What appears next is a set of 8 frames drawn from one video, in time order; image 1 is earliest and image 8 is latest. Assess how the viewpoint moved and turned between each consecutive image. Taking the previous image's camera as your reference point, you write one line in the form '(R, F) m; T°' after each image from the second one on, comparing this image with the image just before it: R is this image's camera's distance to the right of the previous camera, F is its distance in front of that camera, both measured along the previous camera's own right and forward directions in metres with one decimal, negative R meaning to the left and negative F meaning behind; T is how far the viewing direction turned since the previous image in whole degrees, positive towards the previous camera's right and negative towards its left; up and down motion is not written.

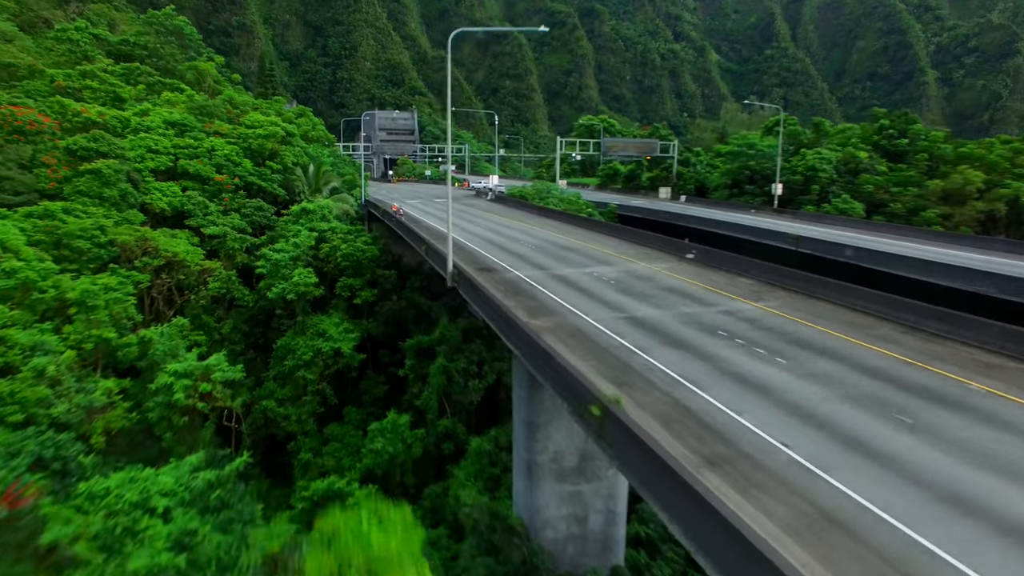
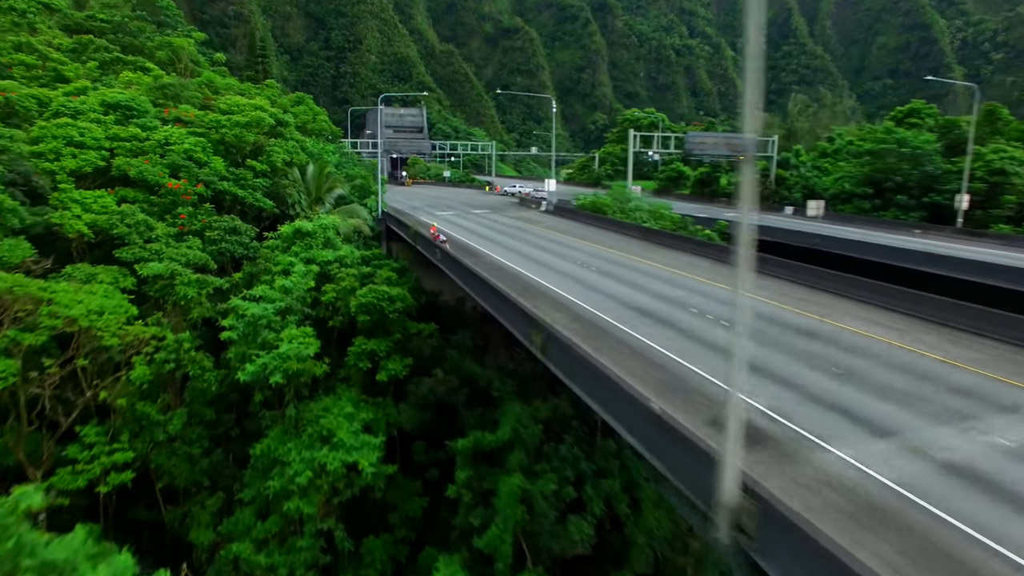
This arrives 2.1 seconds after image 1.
(-2.8, +9.9) m; 0°
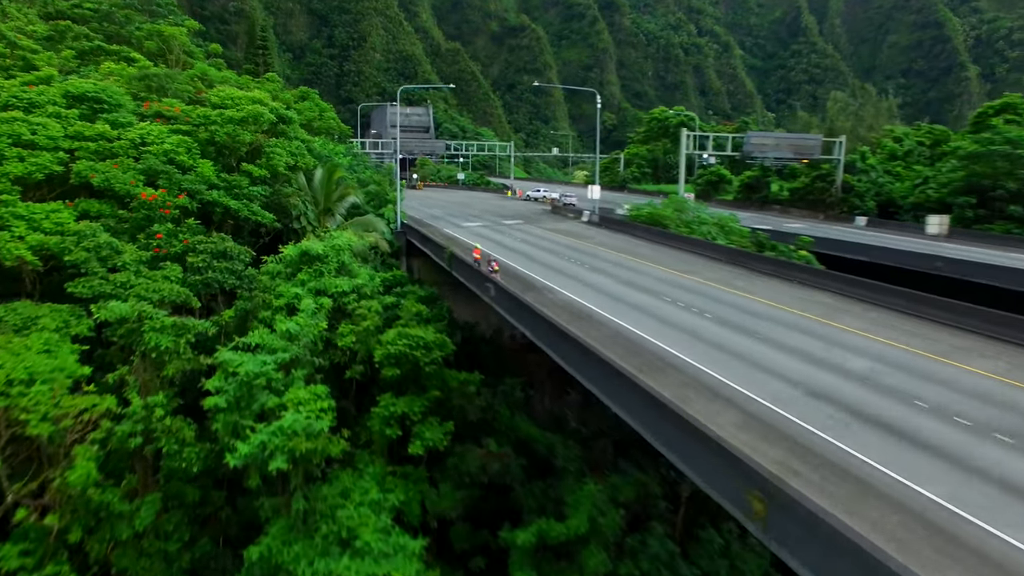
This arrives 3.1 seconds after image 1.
(-1.4, +4.3) m; 0°
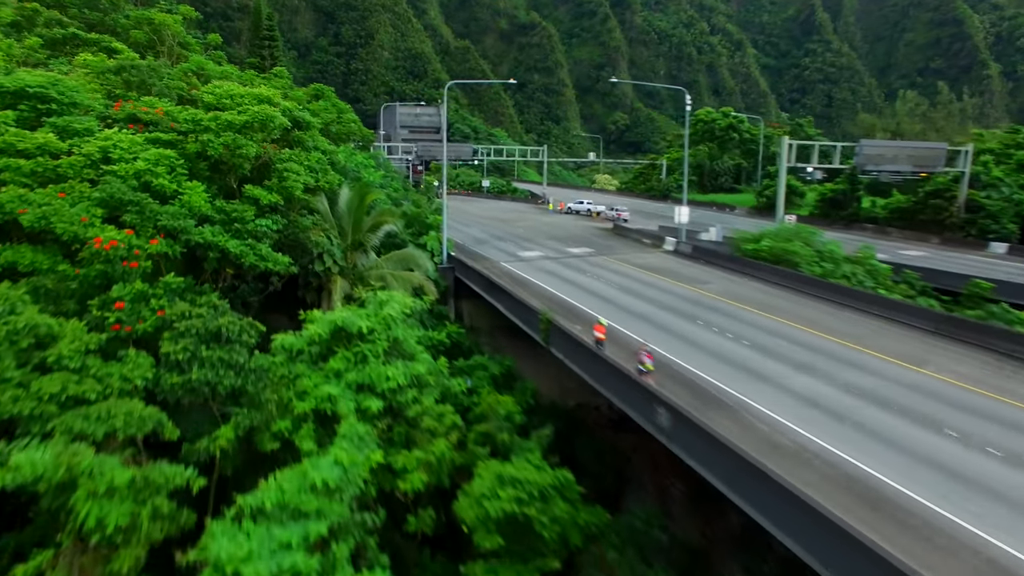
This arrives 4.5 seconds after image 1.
(-2.1, +5.4) m; 0°
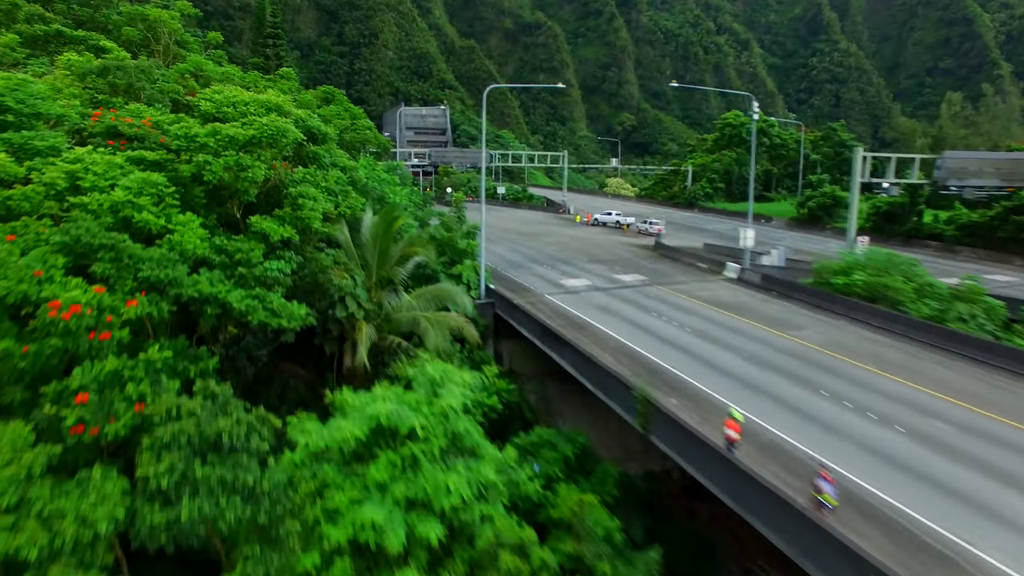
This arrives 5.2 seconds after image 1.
(-1.2, +2.8) m; 0°
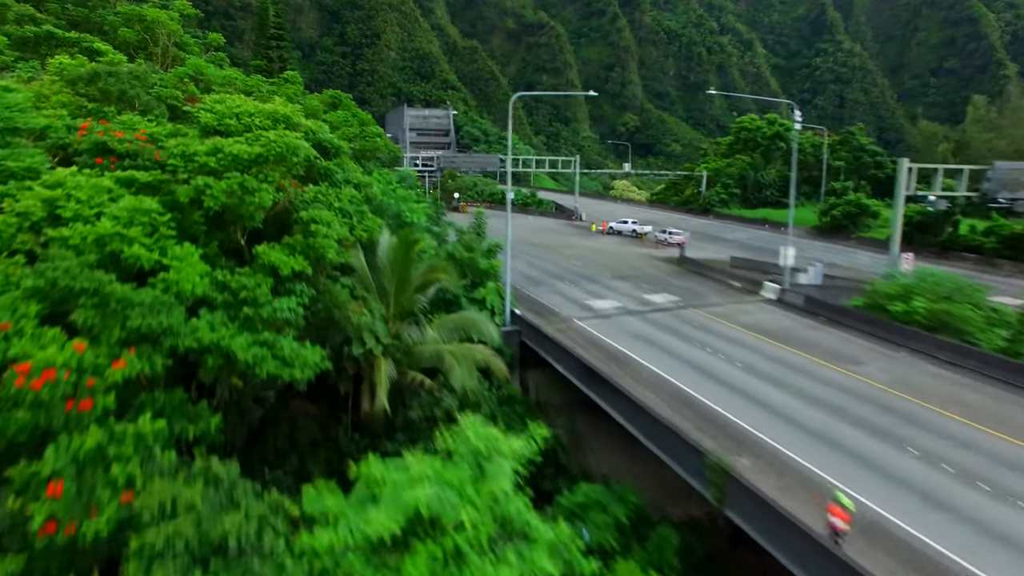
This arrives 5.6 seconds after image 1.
(-0.6, +1.4) m; 0°
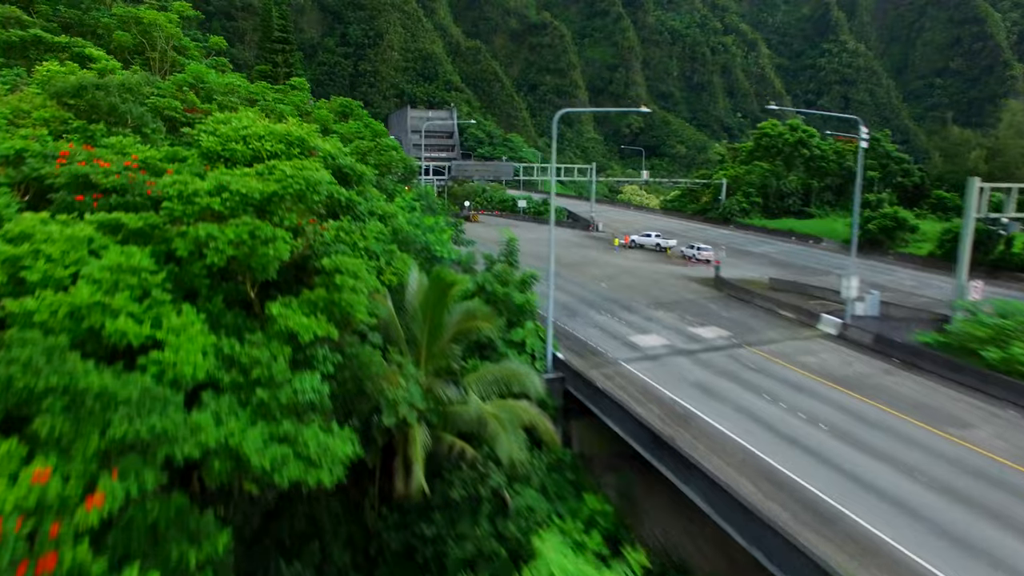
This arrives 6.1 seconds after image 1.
(-0.9, +1.8) m; 0°
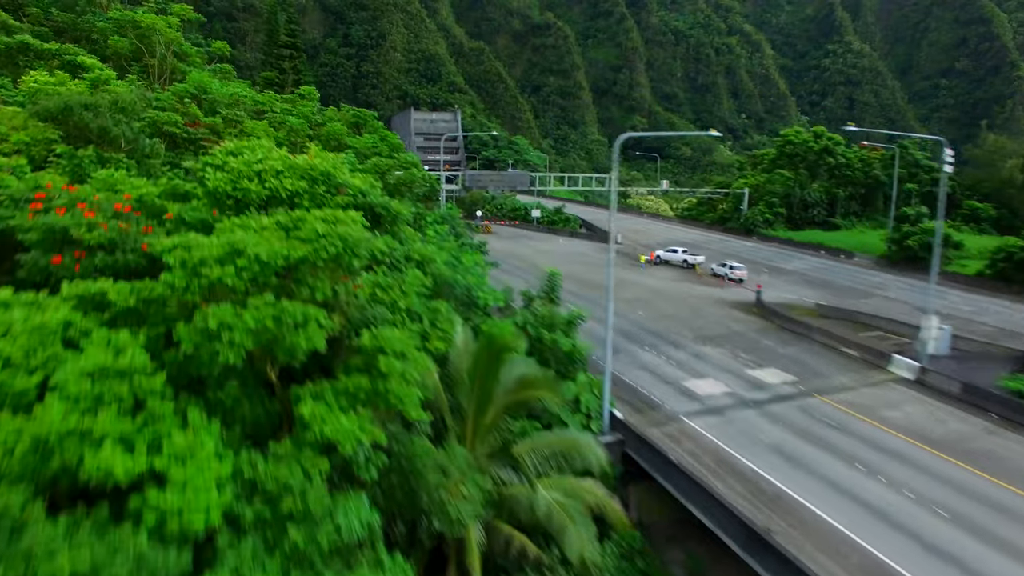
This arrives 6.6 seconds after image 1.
(-0.9, +1.8) m; 0°
